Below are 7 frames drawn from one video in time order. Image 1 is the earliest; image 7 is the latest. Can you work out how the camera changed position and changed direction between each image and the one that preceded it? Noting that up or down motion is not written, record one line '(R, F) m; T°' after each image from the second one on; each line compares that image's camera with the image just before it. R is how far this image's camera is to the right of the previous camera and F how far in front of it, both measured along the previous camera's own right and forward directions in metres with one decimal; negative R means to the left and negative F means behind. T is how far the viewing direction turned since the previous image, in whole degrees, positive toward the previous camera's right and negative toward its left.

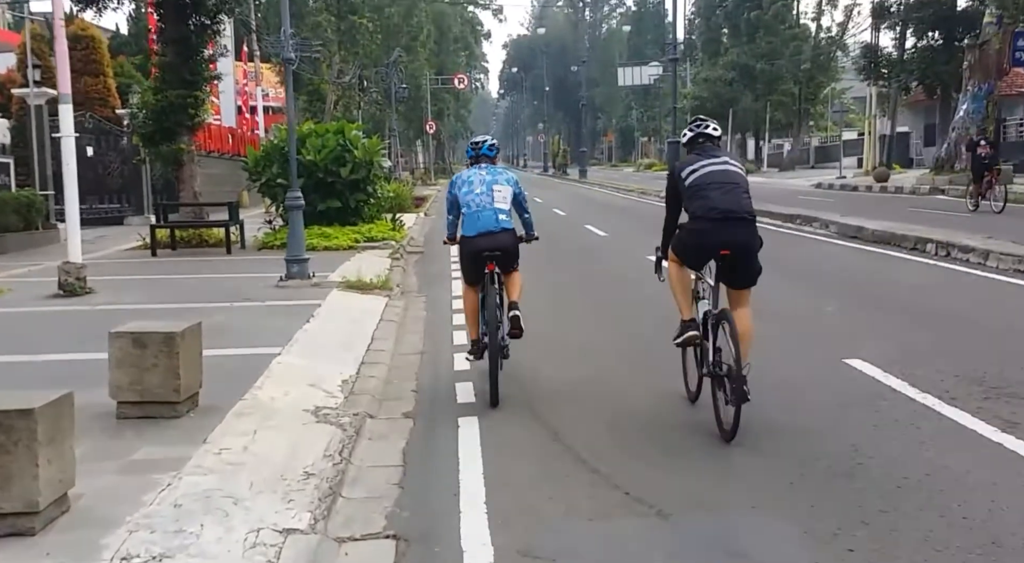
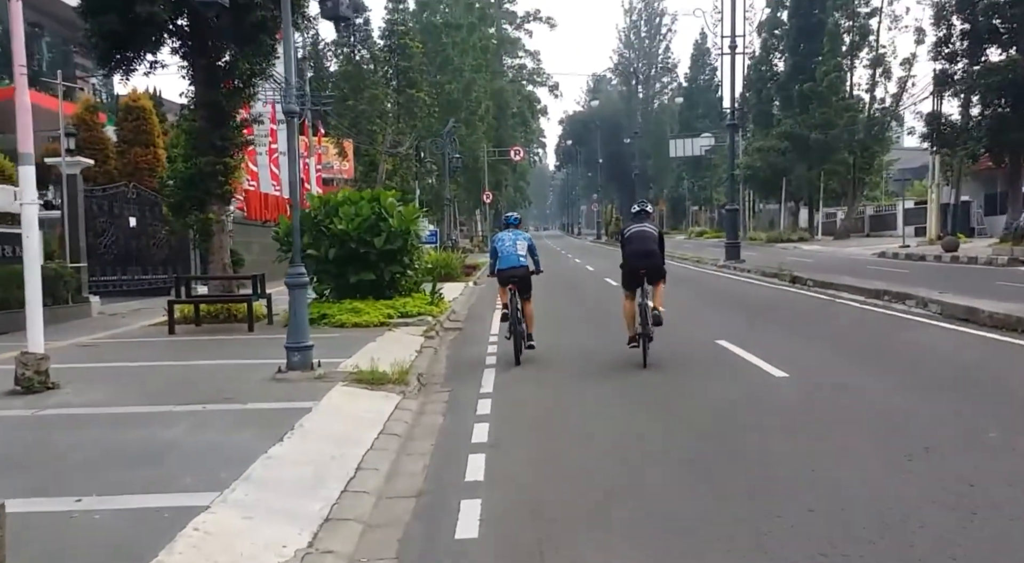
(+0.1, +1.3) m; -3°
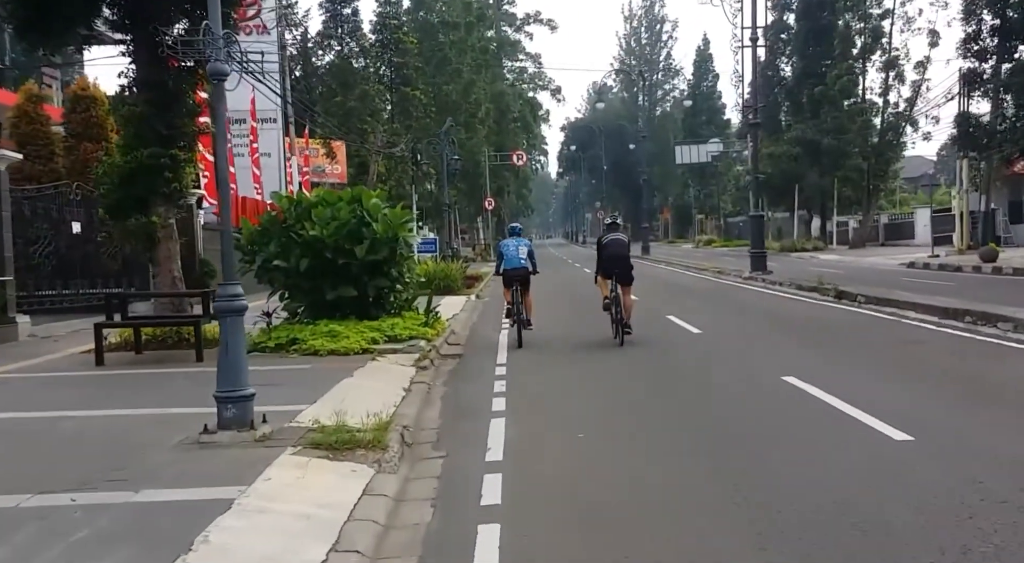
(-0.1, +3.3) m; 0°
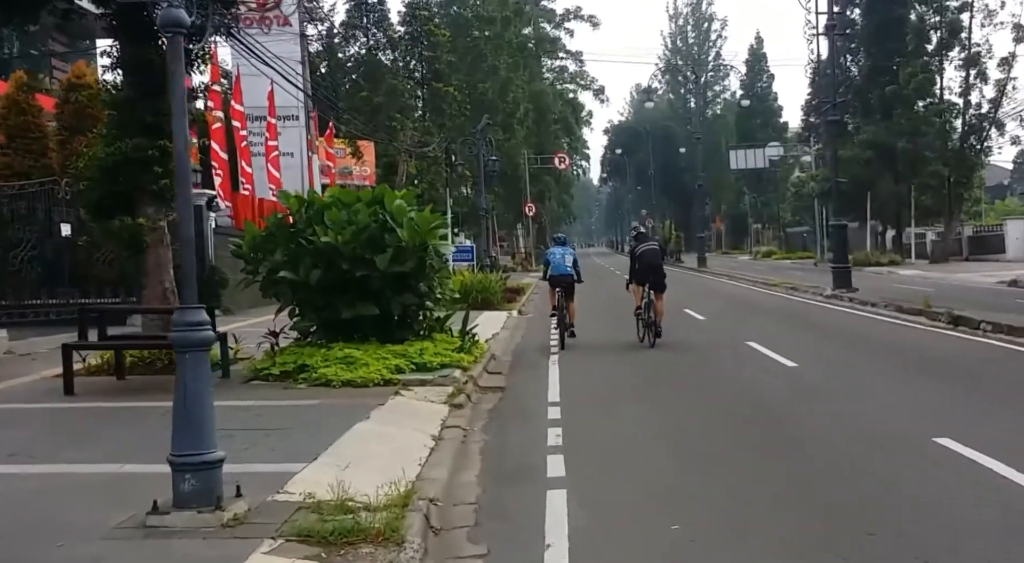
(-0.2, +2.5) m; -2°
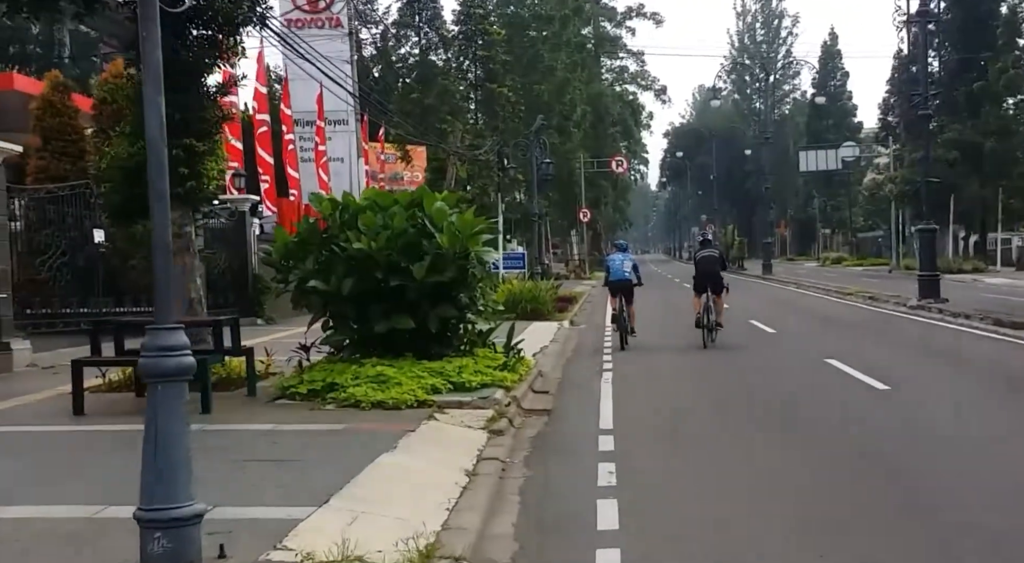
(+0.1, +1.2) m; -3°
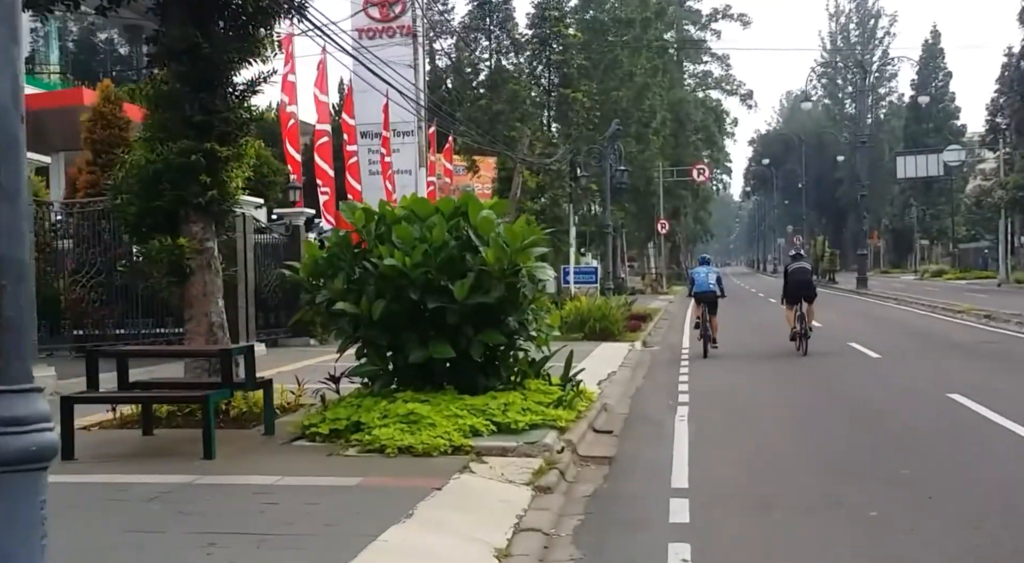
(+0.2, +1.8) m; -4°
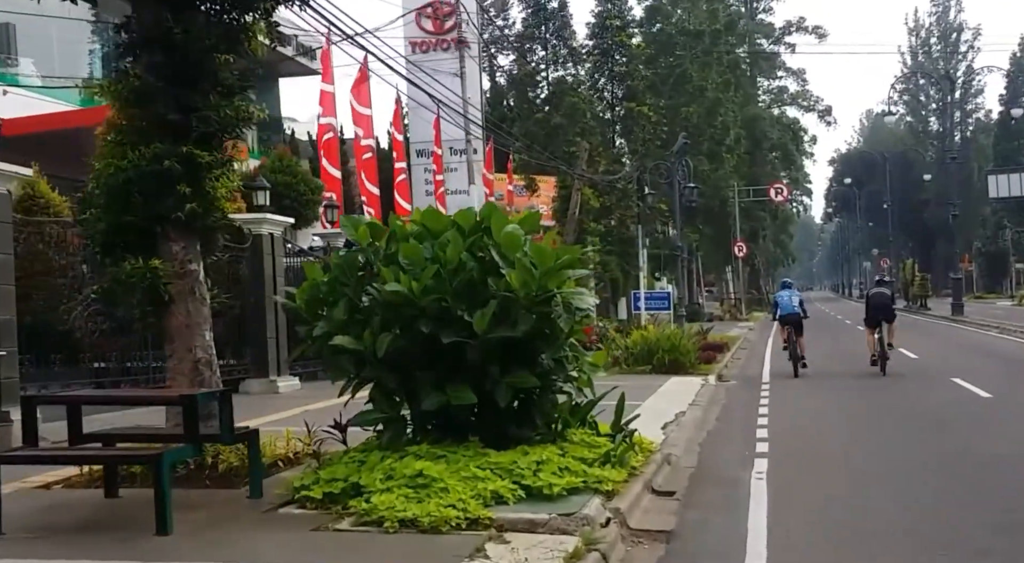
(+0.3, +1.9) m; -4°
